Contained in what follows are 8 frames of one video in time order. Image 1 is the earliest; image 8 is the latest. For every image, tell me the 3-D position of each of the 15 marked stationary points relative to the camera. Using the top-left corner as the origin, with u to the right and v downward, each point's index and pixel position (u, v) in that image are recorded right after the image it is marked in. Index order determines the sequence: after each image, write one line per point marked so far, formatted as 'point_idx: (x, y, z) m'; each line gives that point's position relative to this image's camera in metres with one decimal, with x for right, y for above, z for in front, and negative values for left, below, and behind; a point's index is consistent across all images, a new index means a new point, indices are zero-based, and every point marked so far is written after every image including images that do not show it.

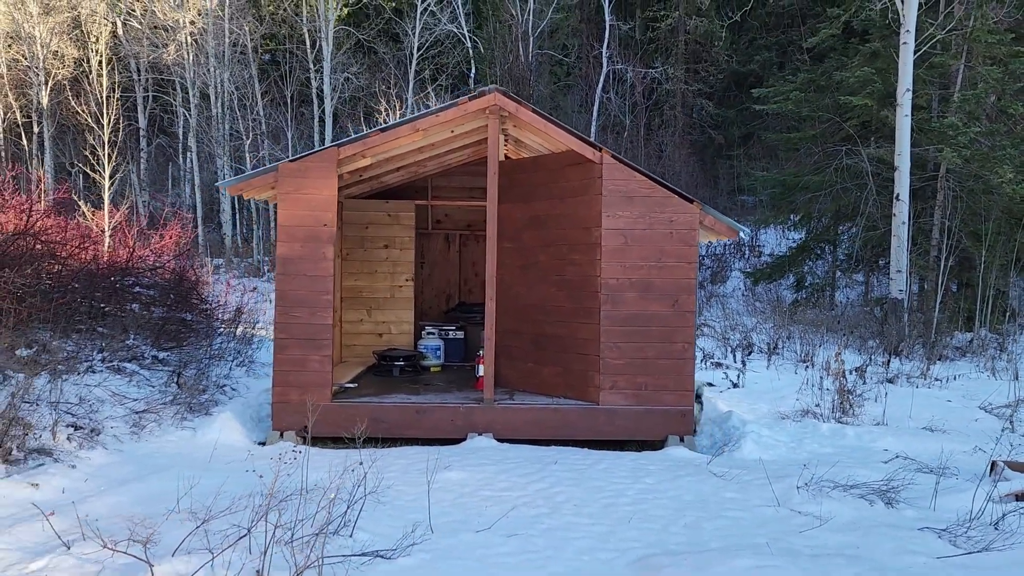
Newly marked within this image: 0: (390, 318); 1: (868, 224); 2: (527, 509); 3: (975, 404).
0: (-1.3, -0.3, +8.7) m
1: (+7.2, +1.3, +16.0) m
2: (+0.1, -1.3, +4.7) m
3: (+5.1, -1.3, +8.8) m
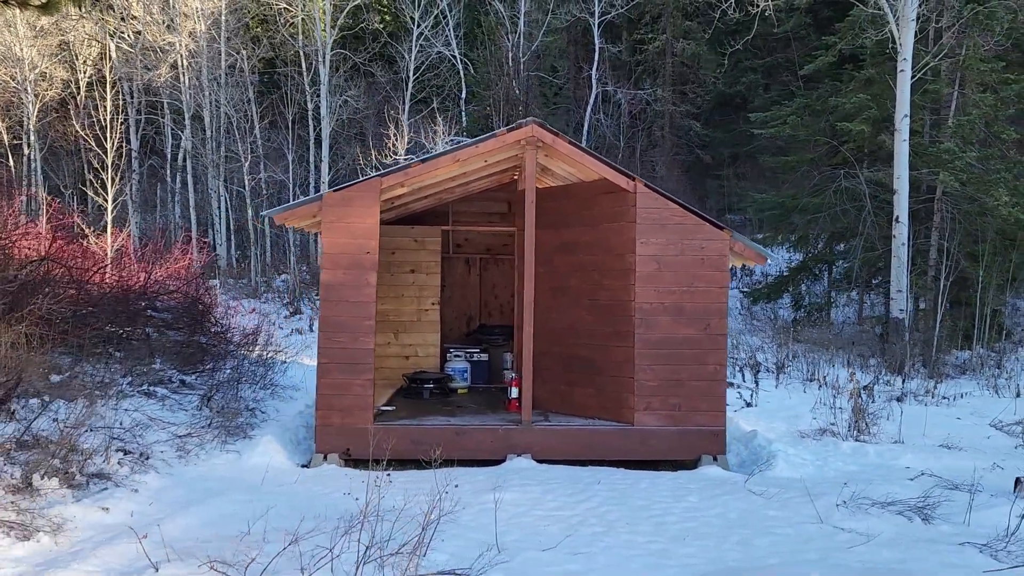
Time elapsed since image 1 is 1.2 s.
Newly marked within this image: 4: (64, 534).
0: (-1.1, -0.6, +8.8) m
1: (+7.3, +0.9, +16.3) m
2: (+0.4, -1.5, +4.9) m
3: (+5.3, -1.5, +9.0) m
4: (-2.5, -1.4, +4.5) m
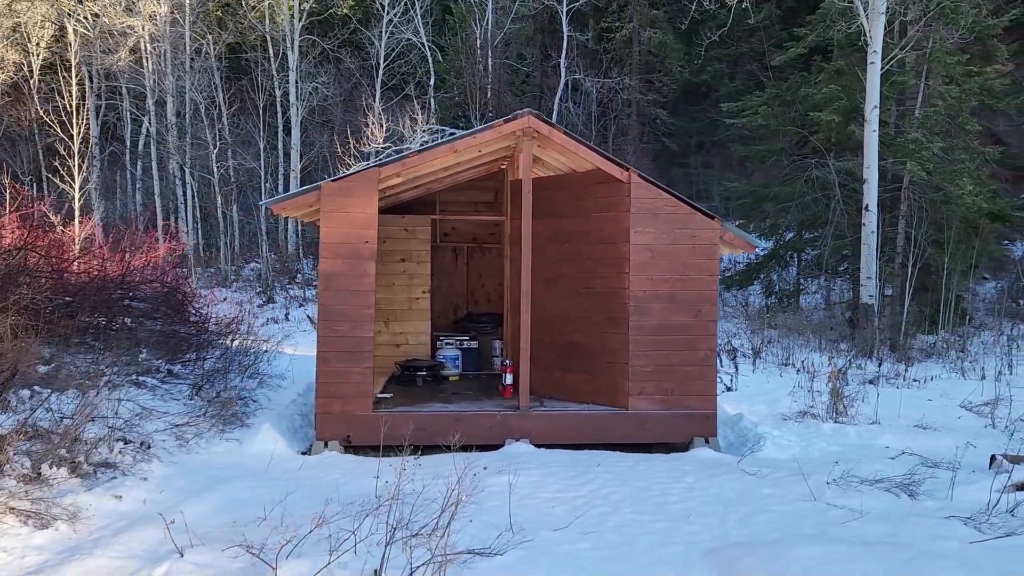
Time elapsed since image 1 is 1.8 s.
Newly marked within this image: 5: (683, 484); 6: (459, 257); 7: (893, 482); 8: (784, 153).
0: (-1.2, -0.5, +8.9) m
1: (+6.8, +1.1, +16.8) m
2: (+0.5, -1.4, +5.1) m
3: (+5.2, -1.4, +9.4) m
4: (-2.4, -1.3, +4.5) m
5: (+1.2, -1.4, +5.7) m
6: (-0.7, +0.4, +9.8) m
7: (+2.7, -1.4, +5.7) m
8: (+6.0, +3.0, +17.7) m
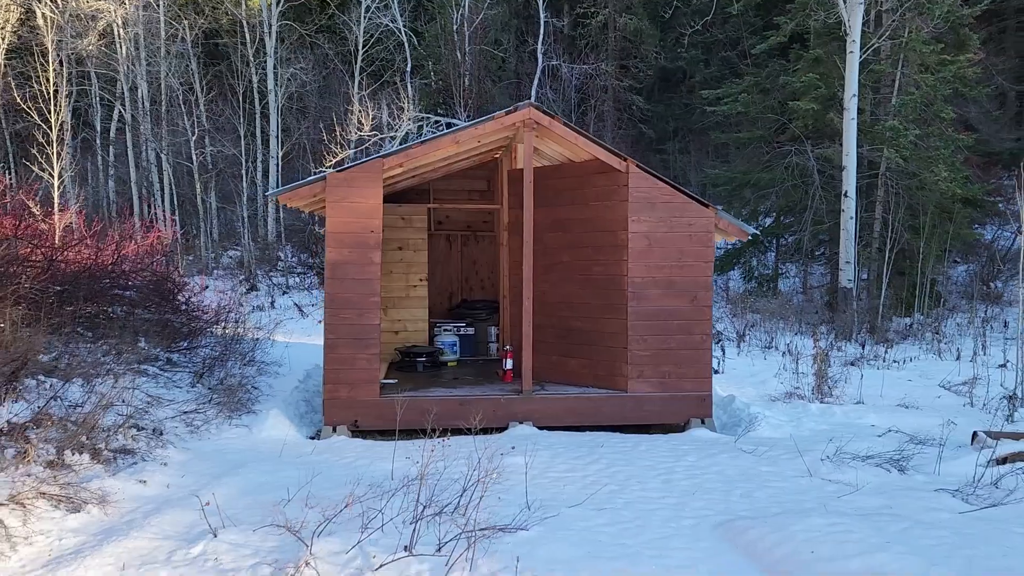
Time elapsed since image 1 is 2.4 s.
0: (-1.2, -0.3, +9.1) m
1: (+6.5, +1.5, +17.1) m
2: (+0.6, -1.3, +5.3) m
3: (+5.2, -1.2, +9.8) m
4: (-2.3, -1.3, +4.6) m
5: (+1.3, -1.3, +5.9) m
6: (-0.7, +0.5, +10.0) m
7: (+2.8, -1.3, +6.0) m
8: (+5.7, +3.3, +18.1) m
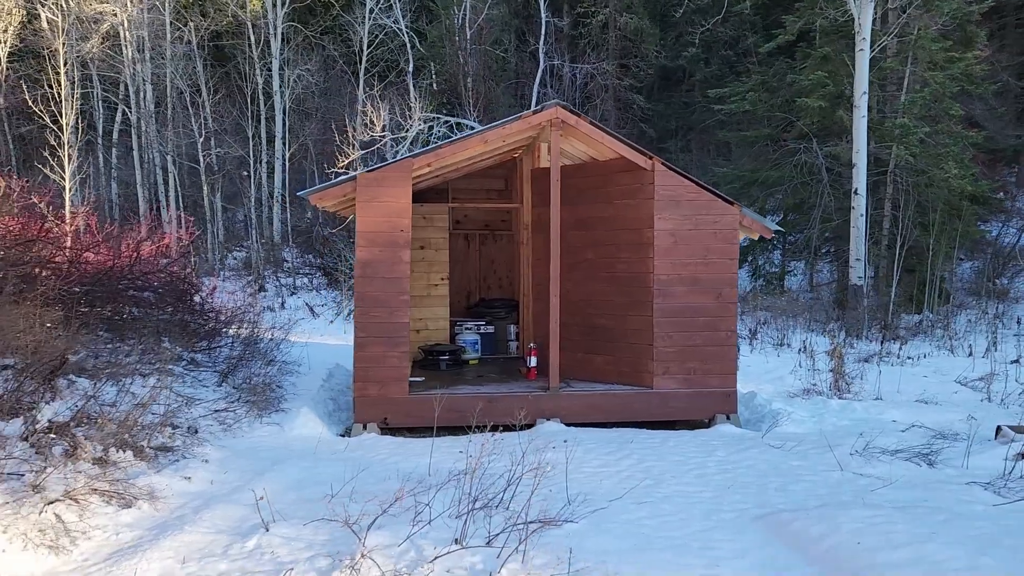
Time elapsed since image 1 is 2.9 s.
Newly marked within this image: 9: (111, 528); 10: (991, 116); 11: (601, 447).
0: (-1.0, -0.3, +9.1) m
1: (+6.7, +1.5, +17.2) m
2: (+0.8, -1.3, +5.3) m
3: (+5.4, -1.1, +9.9) m
4: (-2.1, -1.3, +4.7) m
5: (+1.5, -1.3, +6.0) m
6: (-0.5, +0.6, +10.0) m
7: (+3.0, -1.2, +6.0) m
8: (+5.9, +3.4, +18.1) m
9: (-2.1, -1.3, +4.2) m
10: (+10.8, +3.9, +18.0) m
11: (+0.7, -1.2, +6.2) m
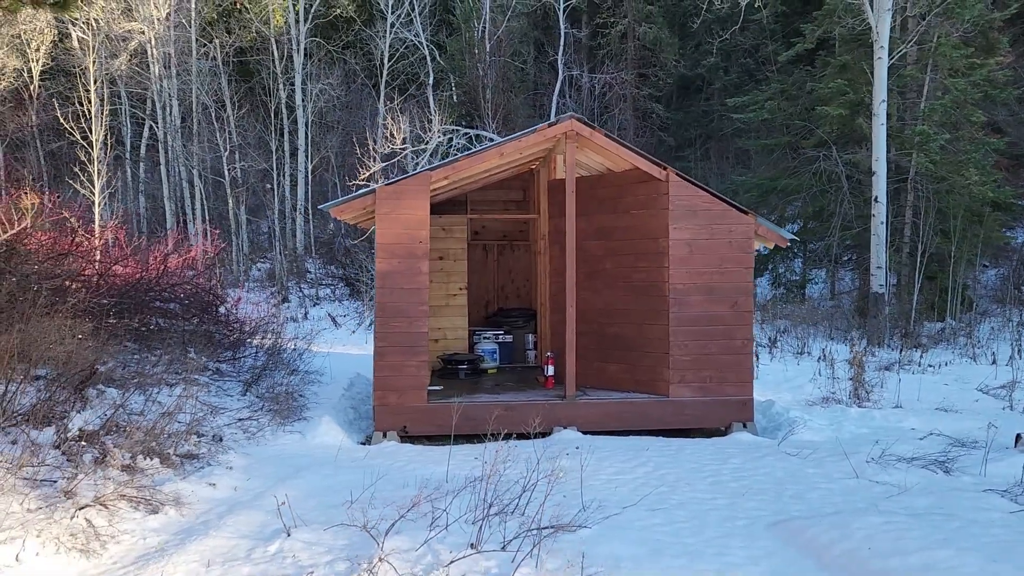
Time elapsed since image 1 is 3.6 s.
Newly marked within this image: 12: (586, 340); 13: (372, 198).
0: (-0.8, -0.4, +9.3) m
1: (+7.1, +1.4, +17.1) m
2: (+0.9, -1.4, +5.4) m
3: (+5.6, -1.2, +9.8) m
4: (-2.0, -1.3, +4.8) m
5: (+1.7, -1.3, +6.0) m
6: (-0.3, +0.4, +10.2) m
7: (+3.1, -1.3, +6.0) m
8: (+6.3, +3.2, +18.1) m
9: (-2.0, -1.3, +4.4) m
10: (+11.2, +3.7, +17.8) m
11: (+0.8, -1.3, +6.3) m
12: (+0.7, -0.5, +8.0) m
13: (-1.2, +0.8, +6.9) m
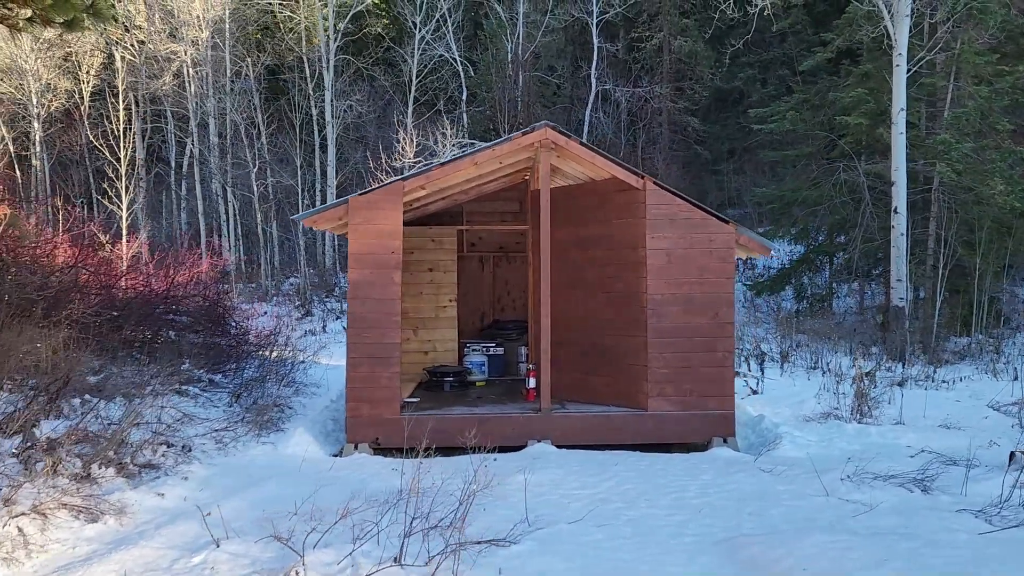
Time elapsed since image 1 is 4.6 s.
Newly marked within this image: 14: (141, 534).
0: (-0.9, -0.6, +9.2) m
1: (+7.4, +1.1, +16.7) m
2: (+0.6, -1.4, +5.2) m
3: (+5.5, -1.4, +9.4) m
4: (-2.3, -1.4, +4.8) m
5: (+1.4, -1.4, +5.8) m
6: (-0.3, +0.3, +10.1) m
7: (+2.8, -1.4, +5.8) m
8: (+6.7, +2.9, +17.7) m
9: (-2.4, -1.4, +4.4) m
10: (+11.5, +3.4, +17.2) m
11: (+0.6, -1.4, +6.1) m
12: (+0.6, -0.6, +7.8) m
13: (-1.4, +0.7, +6.9) m
14: (-2.1, -1.4, +4.6) m
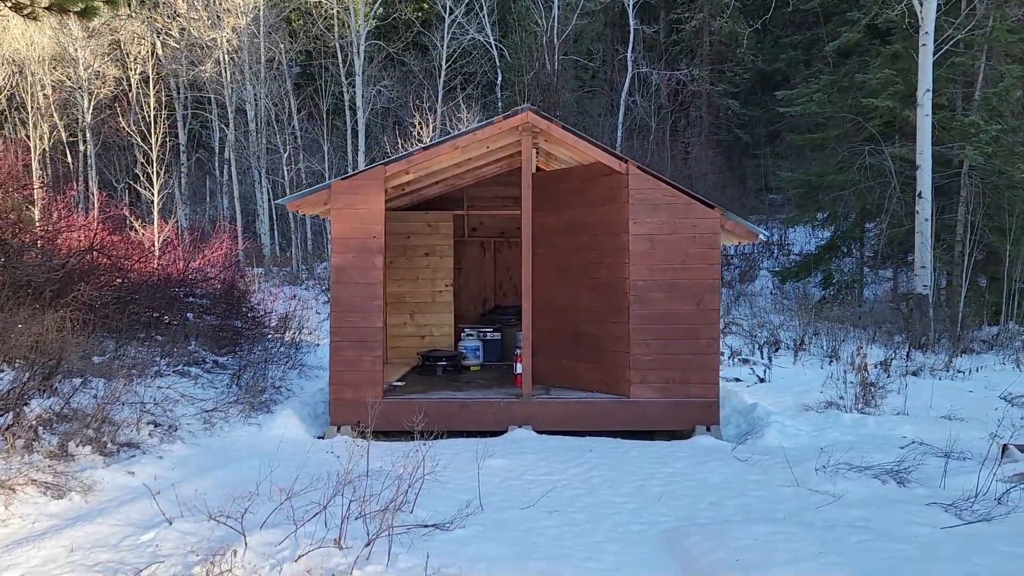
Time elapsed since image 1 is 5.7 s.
0: (-0.9, -0.4, +9.2) m
1: (+7.8, +1.3, +16.2) m
2: (+0.4, -1.3, +5.2) m
3: (+5.5, -1.2, +9.1) m
4: (-2.6, -1.3, +5.0) m
5: (+1.1, -1.3, +5.8) m
6: (-0.3, +0.5, +10.1) m
7: (+2.6, -1.3, +5.6) m
8: (+7.1, +3.2, +17.3) m
9: (-2.7, -1.3, +4.5) m
10: (+11.9, +3.7, +16.4) m
11: (+0.3, -1.3, +6.1) m
12: (+0.4, -0.5, +7.8) m
13: (-1.6, +0.8, +6.9) m
14: (-2.4, -1.3, +4.7) m
